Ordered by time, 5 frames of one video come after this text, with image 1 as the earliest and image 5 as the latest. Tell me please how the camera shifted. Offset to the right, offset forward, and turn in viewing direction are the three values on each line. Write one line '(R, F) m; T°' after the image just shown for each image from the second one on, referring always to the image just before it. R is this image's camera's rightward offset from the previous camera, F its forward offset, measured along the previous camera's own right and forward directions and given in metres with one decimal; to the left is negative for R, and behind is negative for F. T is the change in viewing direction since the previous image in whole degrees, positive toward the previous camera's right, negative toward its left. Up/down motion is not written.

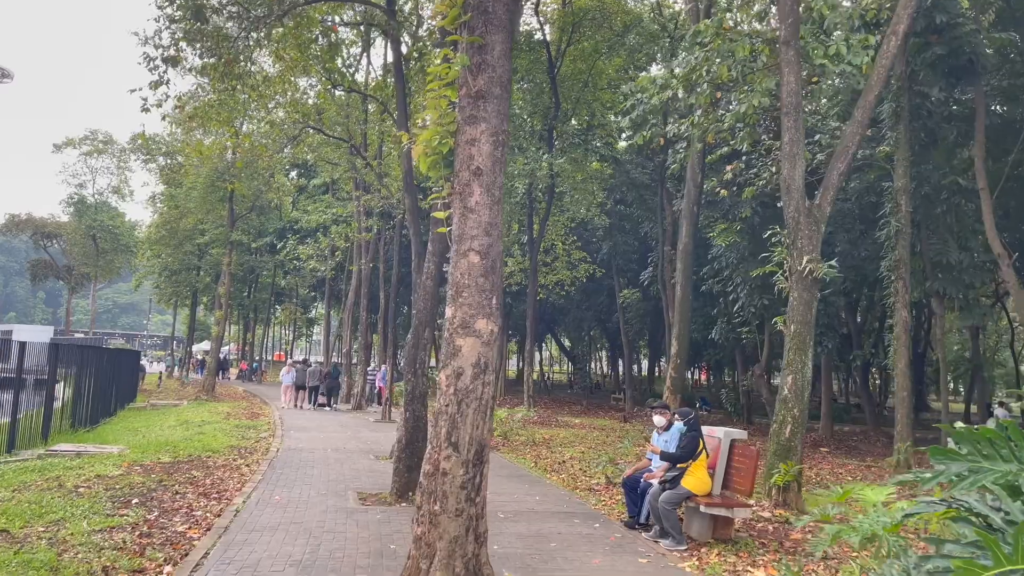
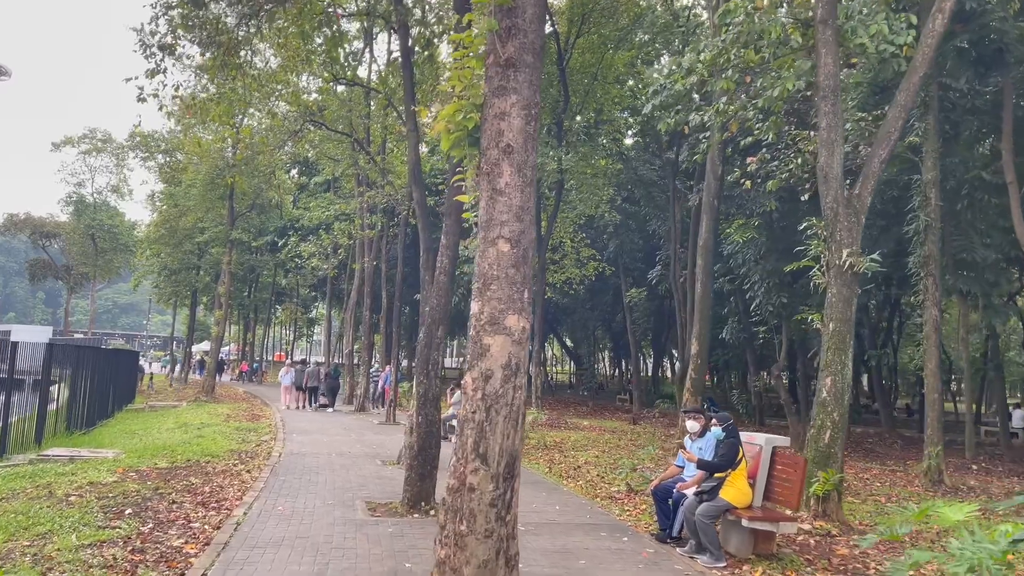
(-0.2, +0.6) m; 0°
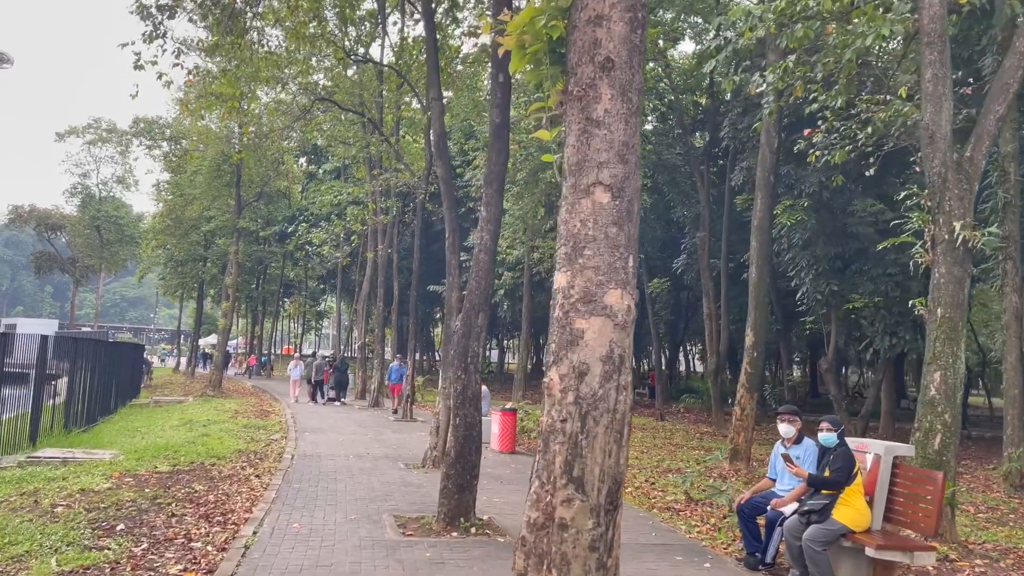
(-0.4, +1.3) m; -1°
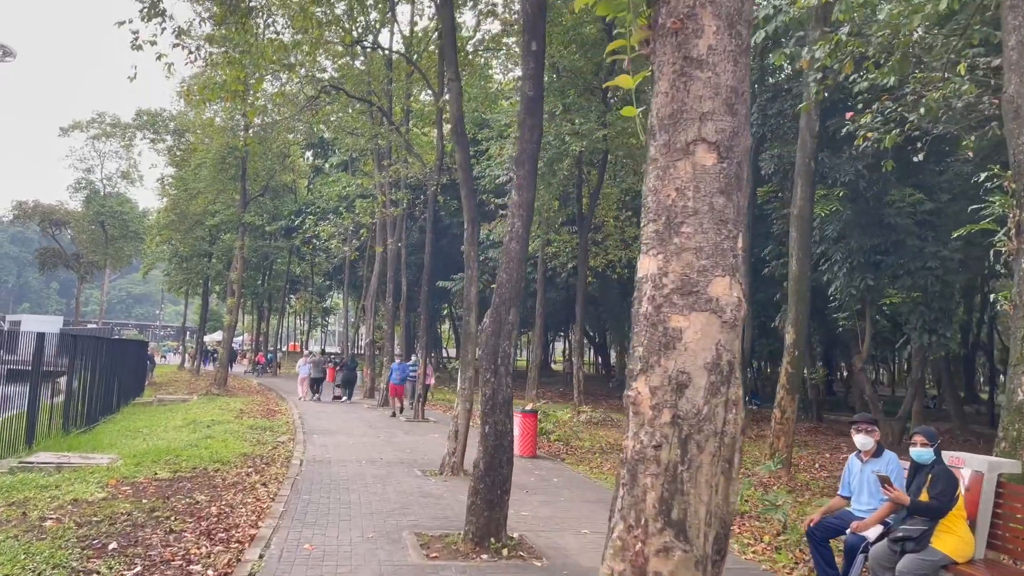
(-0.2, +0.8) m; 0°
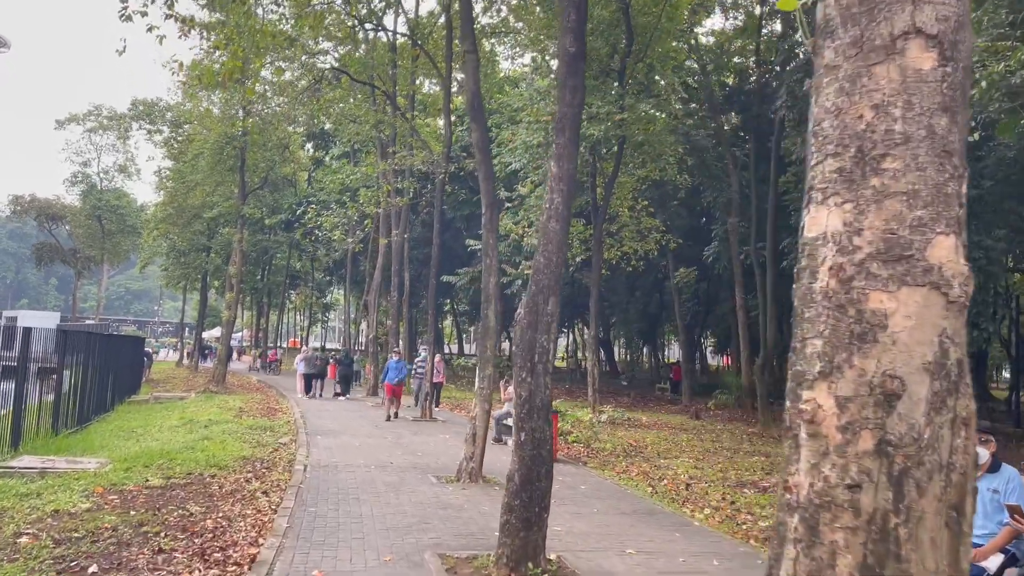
(-0.3, +0.9) m; 0°
